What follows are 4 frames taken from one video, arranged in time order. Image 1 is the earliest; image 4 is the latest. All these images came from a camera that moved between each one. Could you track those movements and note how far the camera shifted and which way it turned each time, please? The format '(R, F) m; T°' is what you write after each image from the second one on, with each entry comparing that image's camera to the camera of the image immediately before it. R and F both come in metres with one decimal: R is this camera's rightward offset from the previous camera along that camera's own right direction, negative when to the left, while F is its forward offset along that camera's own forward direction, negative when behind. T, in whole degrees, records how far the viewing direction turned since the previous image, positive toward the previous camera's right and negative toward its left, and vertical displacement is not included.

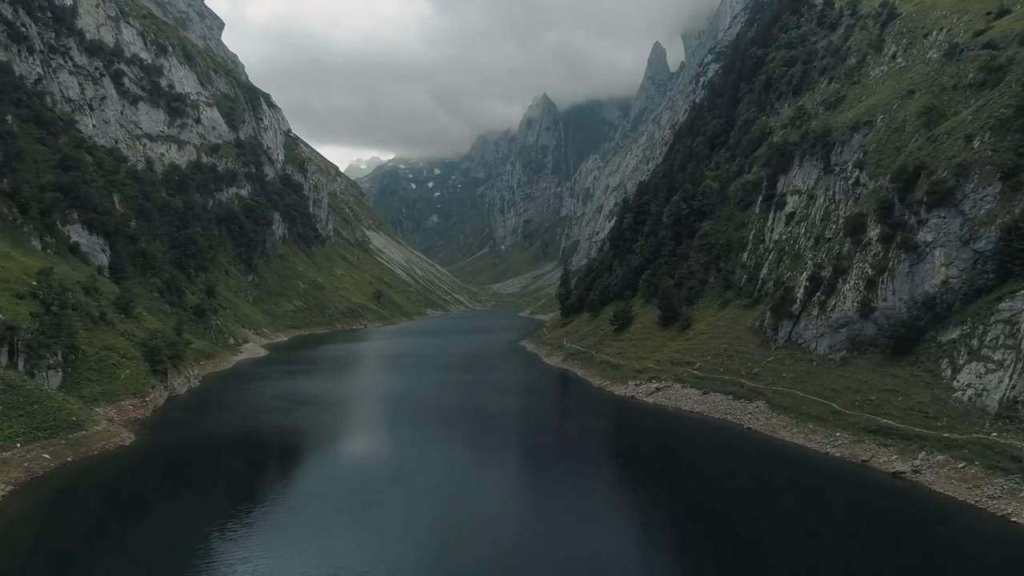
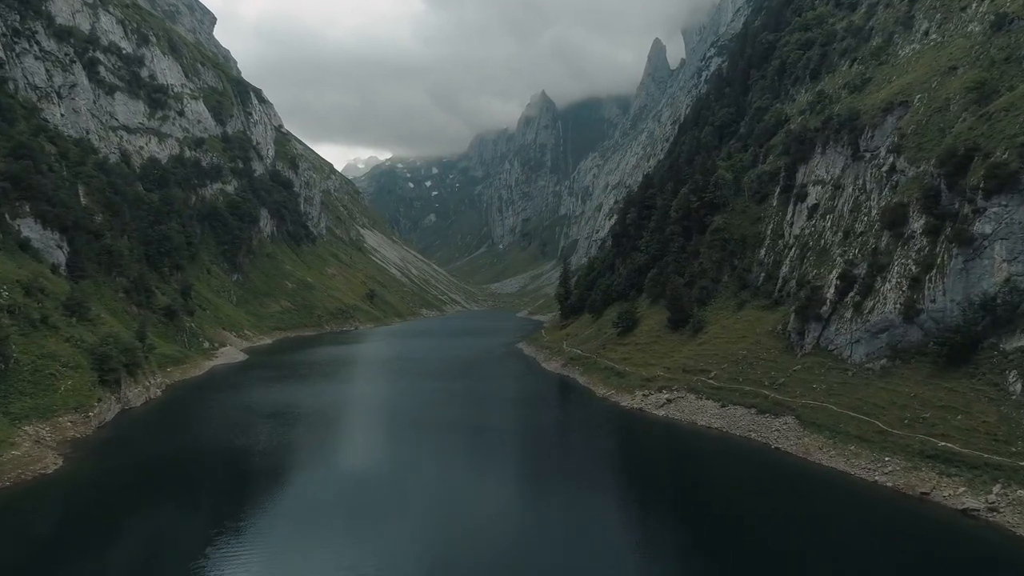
(+0.5, +7.6) m; 0°
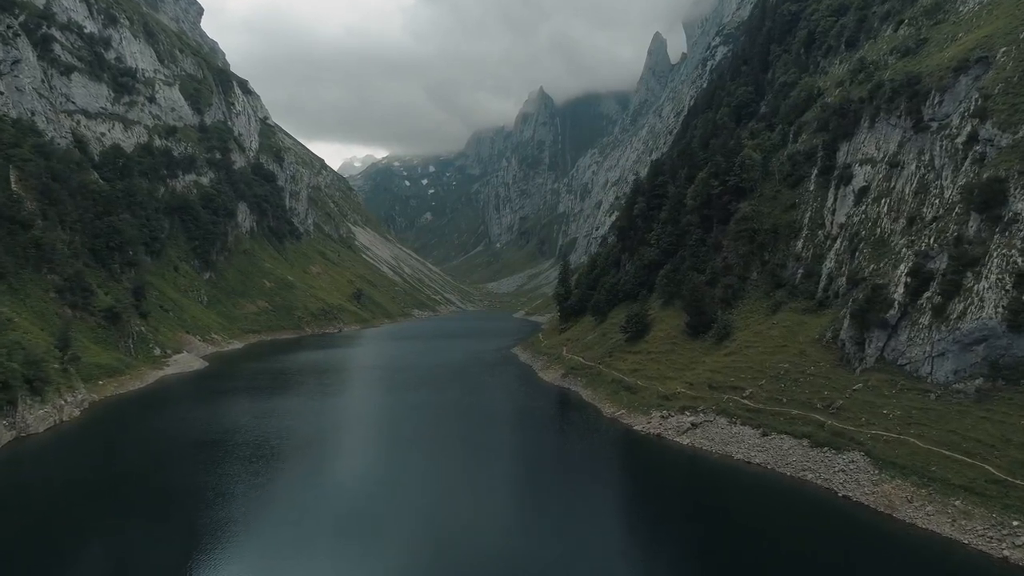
(+0.8, +12.3) m; 0°
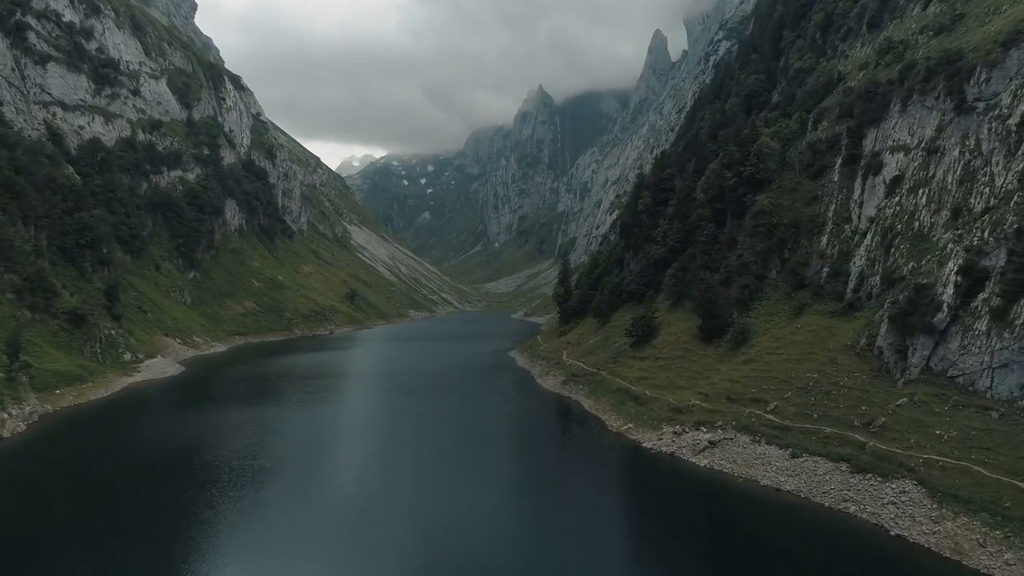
(+0.4, +6.1) m; 0°
